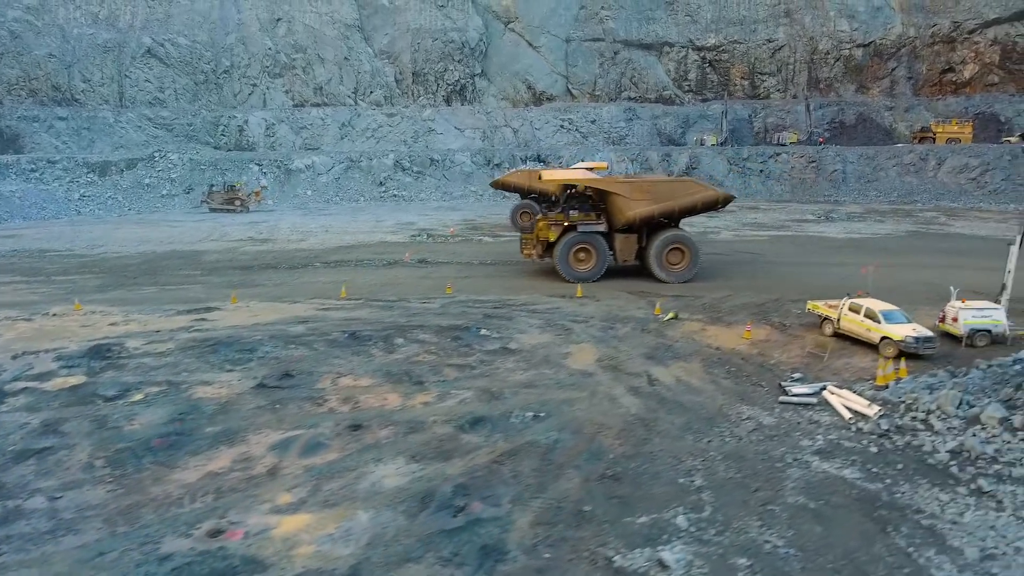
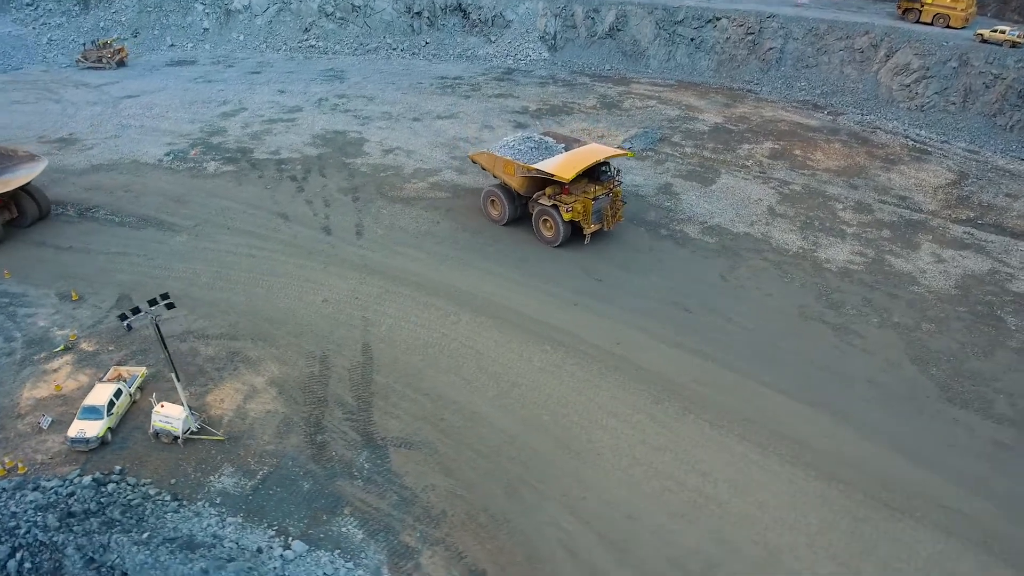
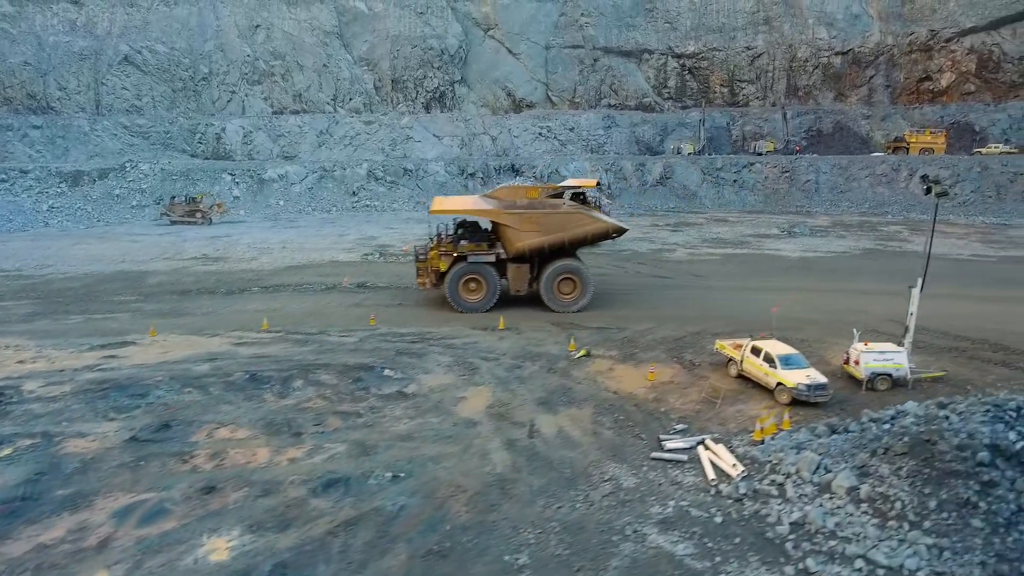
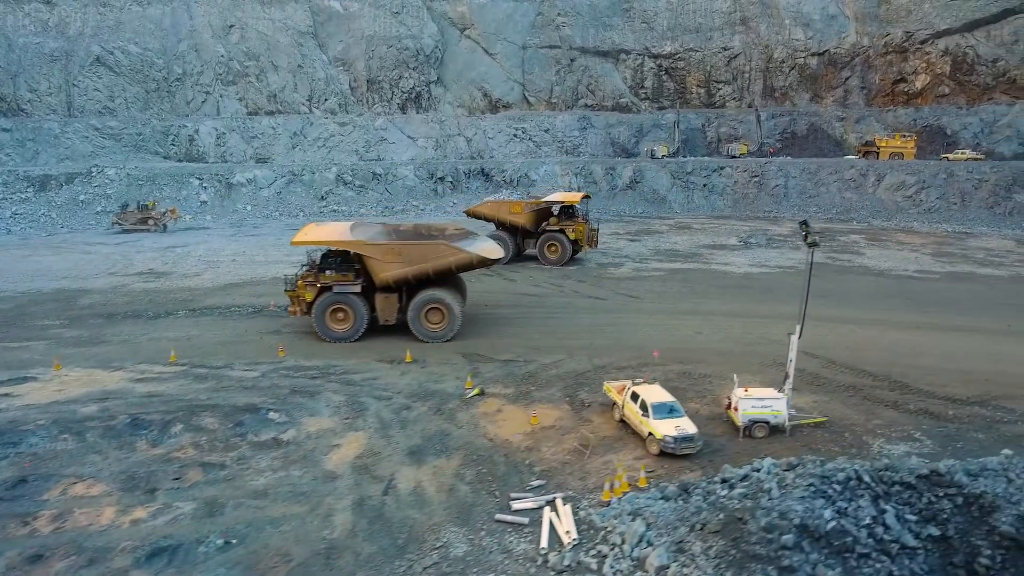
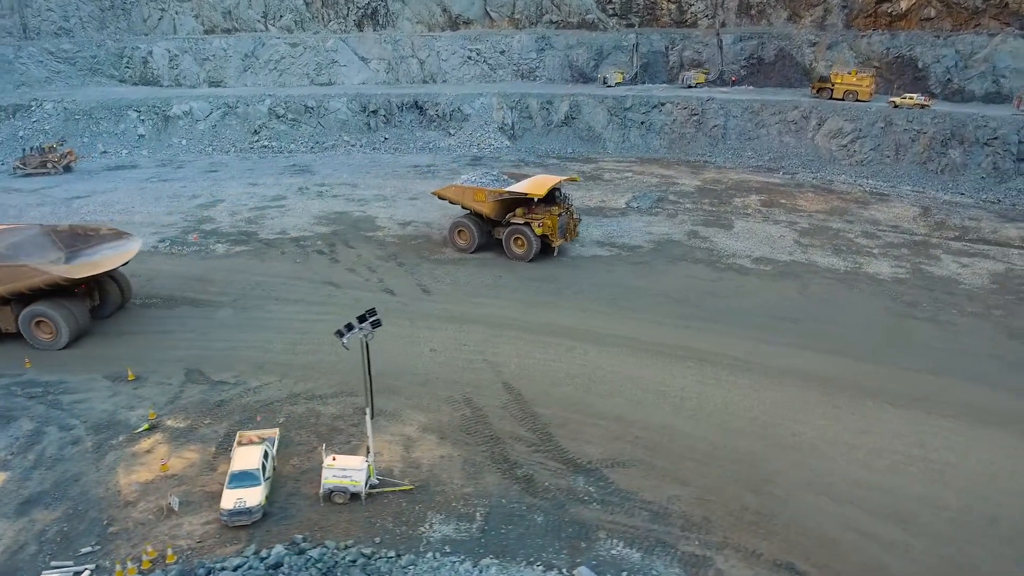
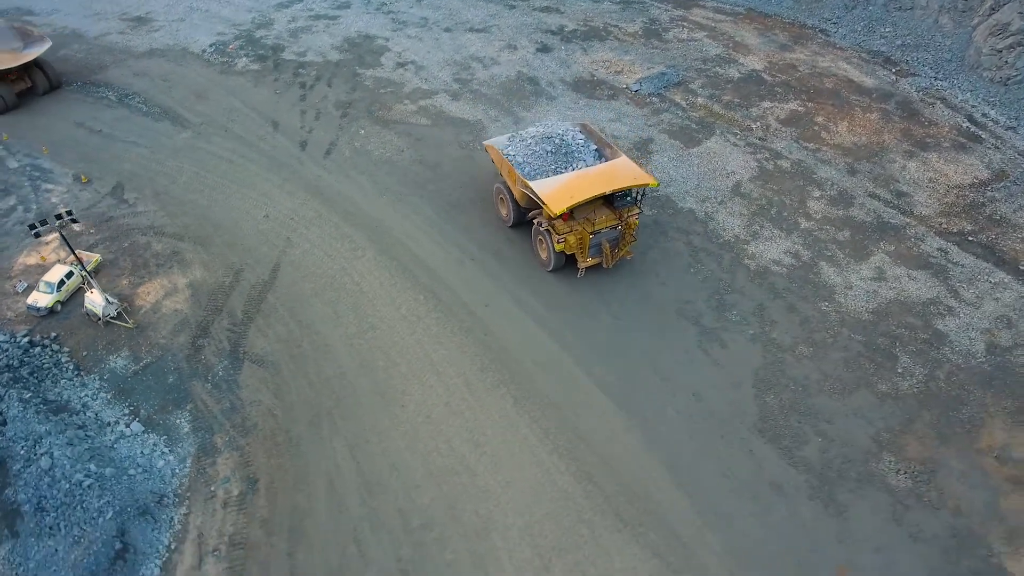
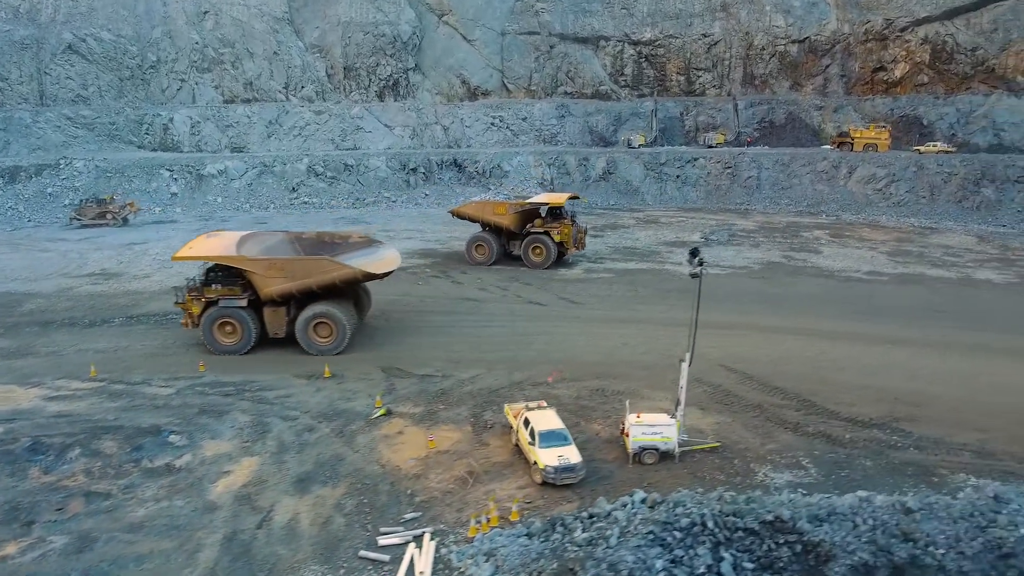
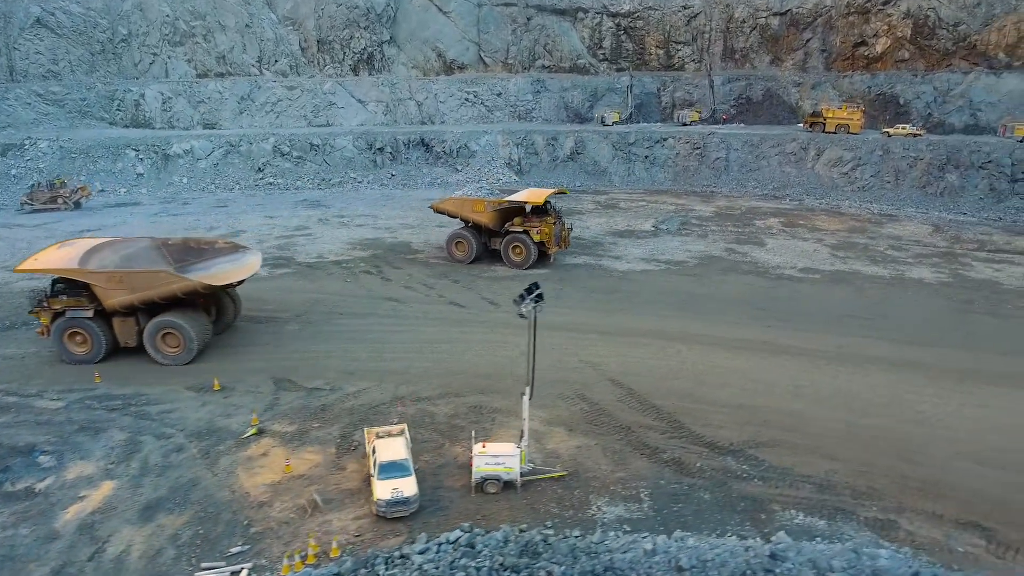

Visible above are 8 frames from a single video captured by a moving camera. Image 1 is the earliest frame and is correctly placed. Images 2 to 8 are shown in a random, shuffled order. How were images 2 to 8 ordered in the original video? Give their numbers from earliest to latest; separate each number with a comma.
3, 4, 7, 8, 5, 2, 6
